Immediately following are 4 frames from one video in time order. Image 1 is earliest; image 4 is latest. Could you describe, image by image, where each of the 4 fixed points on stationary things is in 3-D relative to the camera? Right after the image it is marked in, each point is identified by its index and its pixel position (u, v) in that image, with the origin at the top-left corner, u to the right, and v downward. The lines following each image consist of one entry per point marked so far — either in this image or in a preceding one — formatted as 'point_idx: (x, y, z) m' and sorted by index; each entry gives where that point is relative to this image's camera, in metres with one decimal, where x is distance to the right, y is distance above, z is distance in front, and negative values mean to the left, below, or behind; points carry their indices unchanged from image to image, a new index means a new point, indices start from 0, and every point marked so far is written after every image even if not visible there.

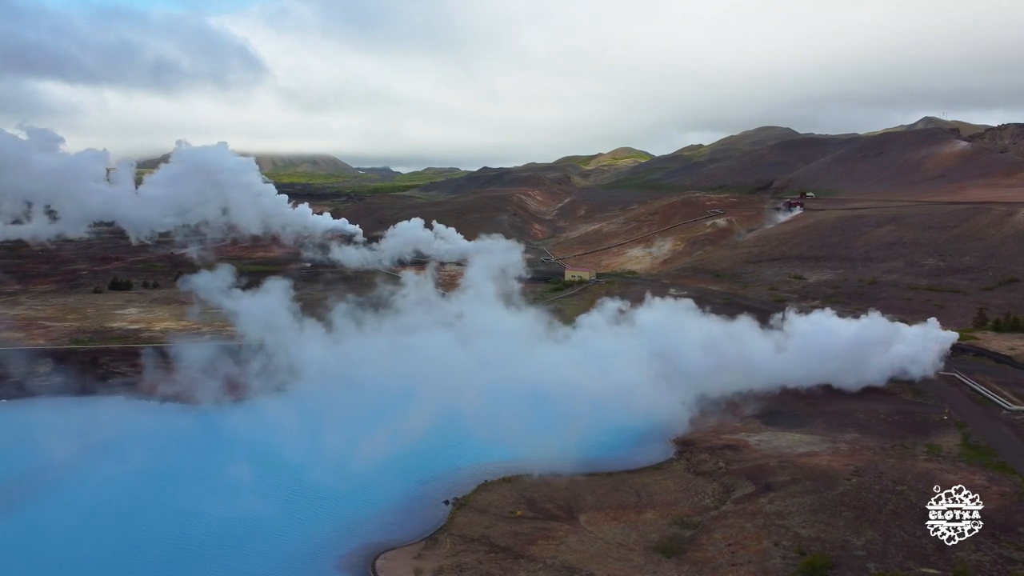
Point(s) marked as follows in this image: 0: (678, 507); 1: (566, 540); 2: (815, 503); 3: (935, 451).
0: (+4.5, -6.0, +18.3) m
1: (+1.4, -6.3, +16.7) m
2: (+7.8, -5.5, +17.3) m
3: (+12.5, -4.8, +19.9) m
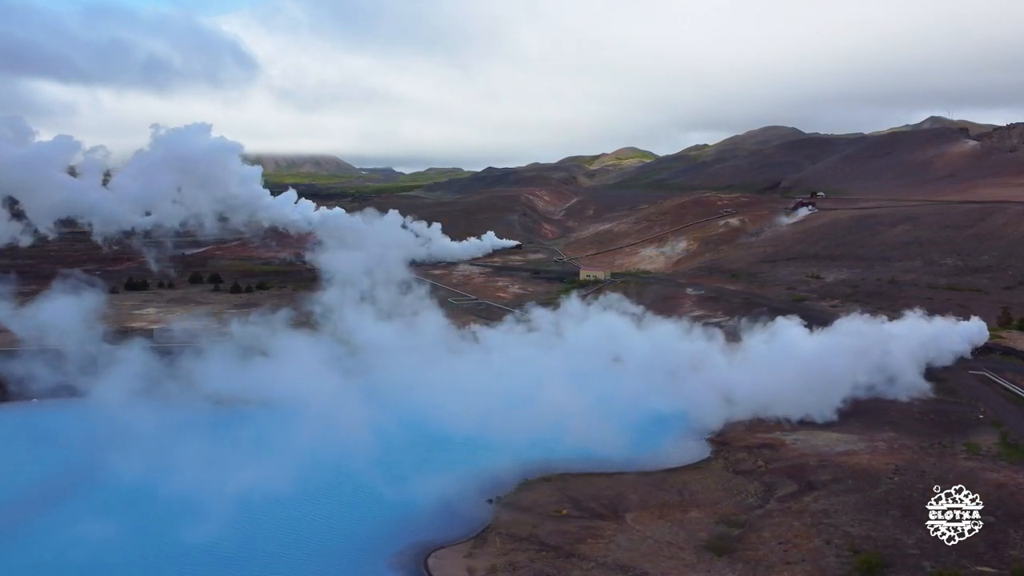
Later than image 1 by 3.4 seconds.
0: (+5.7, -5.9, +18.3) m
1: (+2.6, -6.2, +16.7) m
2: (+8.9, -5.5, +17.3) m
3: (+13.7, -4.8, +19.9) m
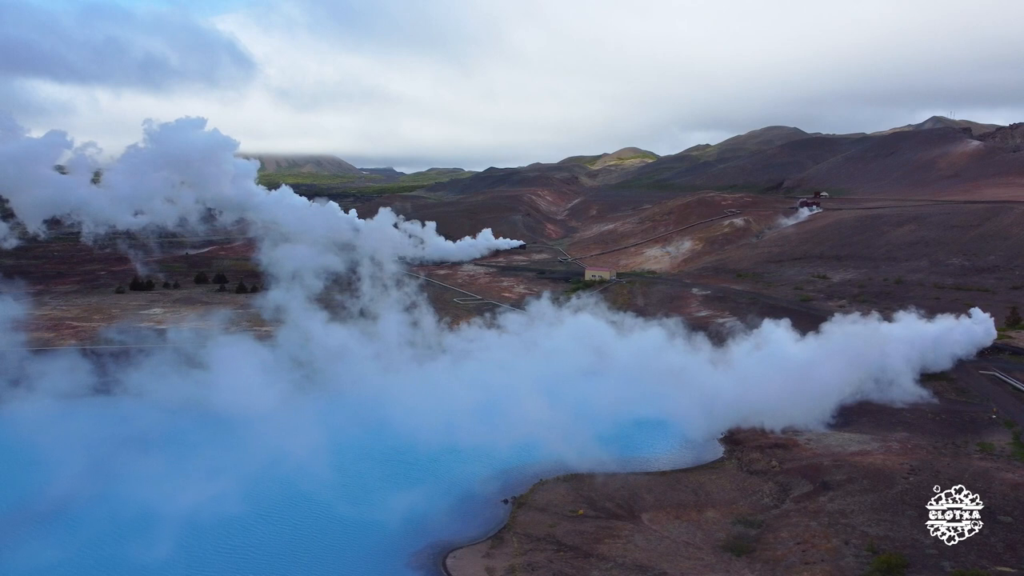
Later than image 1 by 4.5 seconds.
0: (+6.1, -6.0, +18.3) m
1: (+3.0, -6.2, +16.7) m
2: (+9.3, -5.5, +17.3) m
3: (+14.1, -4.8, +19.9) m
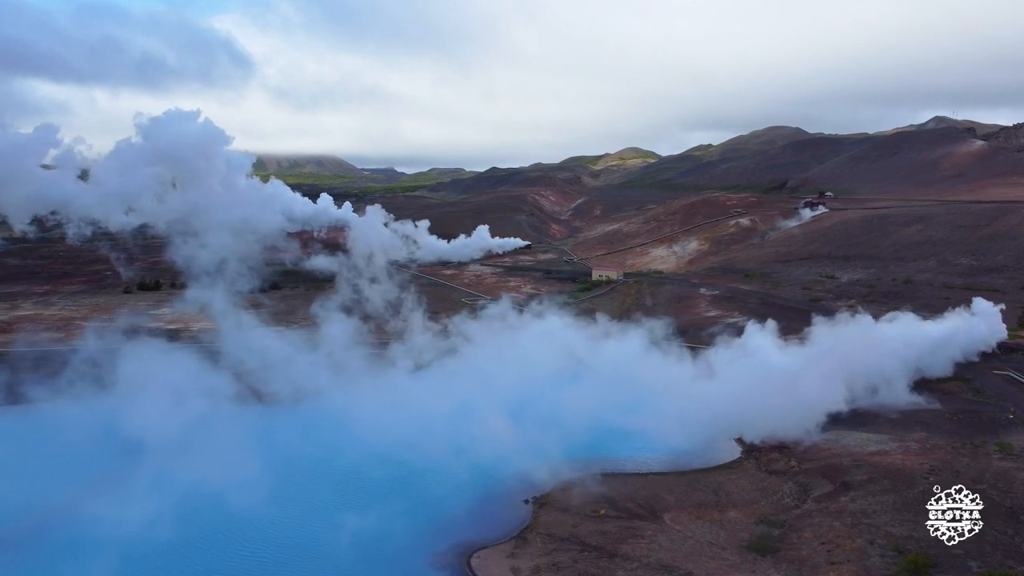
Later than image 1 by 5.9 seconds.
0: (+6.7, -5.9, +18.3) m
1: (+3.5, -6.2, +16.7) m
2: (+9.9, -5.5, +17.2) m
3: (+14.7, -4.8, +19.9) m
